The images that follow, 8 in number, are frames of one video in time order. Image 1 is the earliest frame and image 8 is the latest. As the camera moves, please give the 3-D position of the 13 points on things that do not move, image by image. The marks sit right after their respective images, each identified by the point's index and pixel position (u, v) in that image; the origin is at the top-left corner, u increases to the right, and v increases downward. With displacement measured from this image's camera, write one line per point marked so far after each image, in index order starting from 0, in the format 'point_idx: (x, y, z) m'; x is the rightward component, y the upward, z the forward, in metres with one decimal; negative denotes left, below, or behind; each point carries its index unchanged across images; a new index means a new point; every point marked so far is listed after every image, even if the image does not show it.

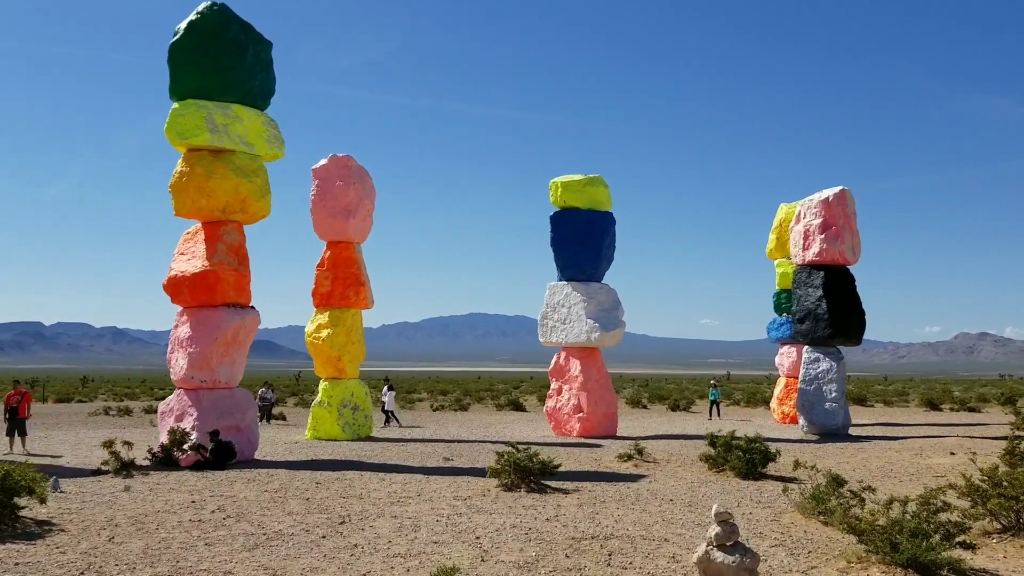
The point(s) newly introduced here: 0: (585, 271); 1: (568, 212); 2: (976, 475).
0: (+1.7, +0.4, +19.1) m
1: (+1.3, +1.8, +19.1) m
2: (+5.6, -2.3, +9.8) m
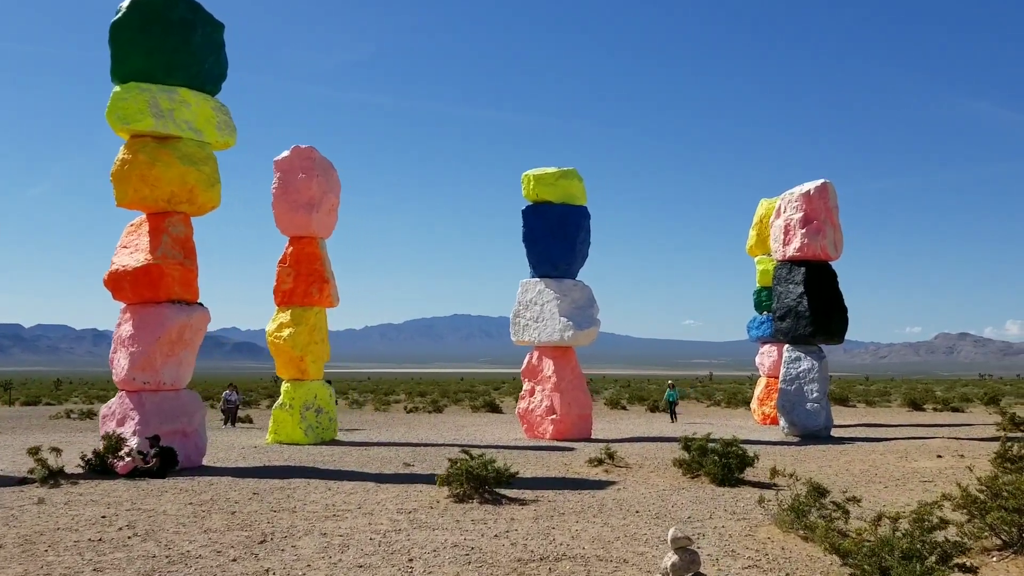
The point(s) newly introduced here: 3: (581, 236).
0: (+1.0, +0.5, +18.3) m
1: (+0.6, +1.9, +18.4) m
2: (+5.1, -2.3, +9.2) m
3: (+1.6, +1.2, +18.3) m
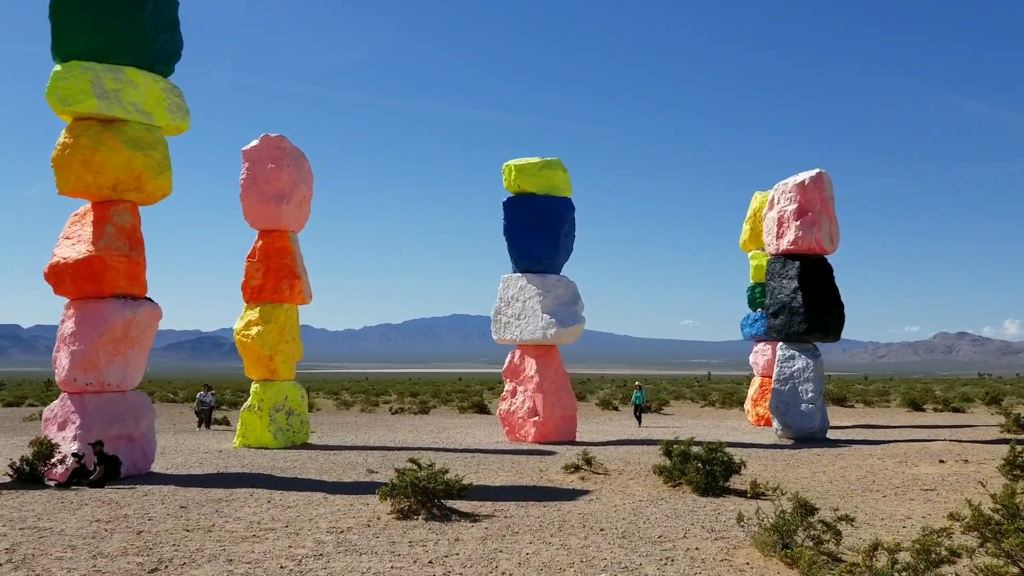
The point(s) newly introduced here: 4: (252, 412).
0: (+0.6, +0.6, +17.5) m
1: (+0.2, +2.0, +17.6) m
2: (+4.7, -2.2, +8.3) m
3: (+1.1, +1.3, +17.5) m
4: (-5.5, -2.6, +17.0) m
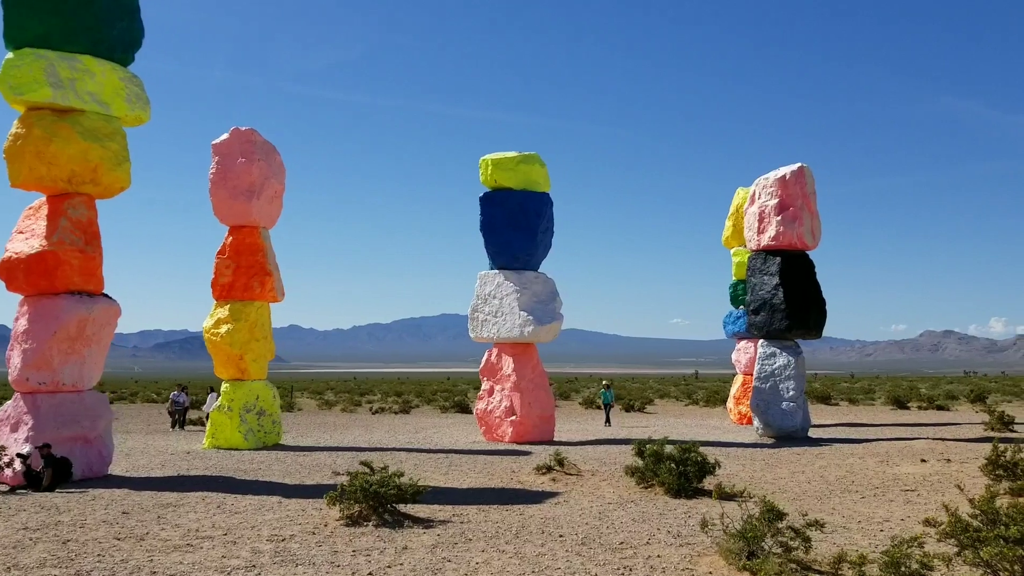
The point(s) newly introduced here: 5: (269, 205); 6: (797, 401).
0: (+0.1, +0.6, +17.1) m
1: (-0.3, +2.0, +17.2) m
2: (+4.4, -2.1, +8.0) m
3: (+0.7, +1.3, +17.1) m
4: (-5.9, -2.5, +16.6) m
5: (-5.1, +1.8, +17.1) m
6: (+5.6, -2.2, +16.0) m
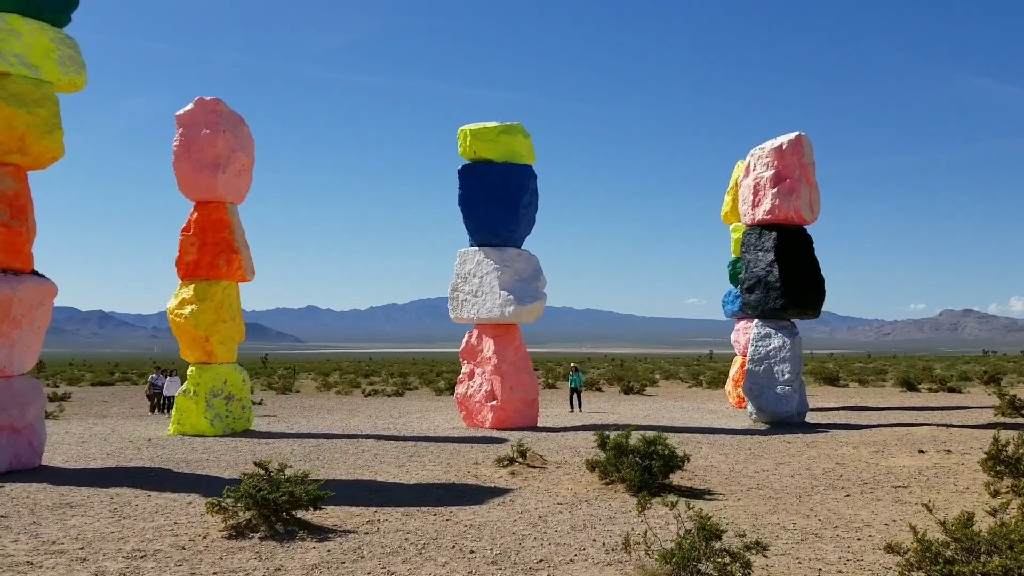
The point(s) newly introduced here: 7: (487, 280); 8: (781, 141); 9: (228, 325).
0: (-0.3, +1.1, +16.2) m
1: (-0.7, +2.5, +16.2) m
2: (+3.8, -1.9, +7.1) m
3: (+0.3, +1.8, +16.2) m
4: (-6.3, -2.1, +15.8) m
5: (-5.5, +2.2, +16.2) m
6: (+5.2, -1.8, +15.0) m
7: (-0.5, +0.2, +16.0) m
8: (+5.0, +2.8, +15.1) m
9: (-5.6, -0.7, +16.0) m
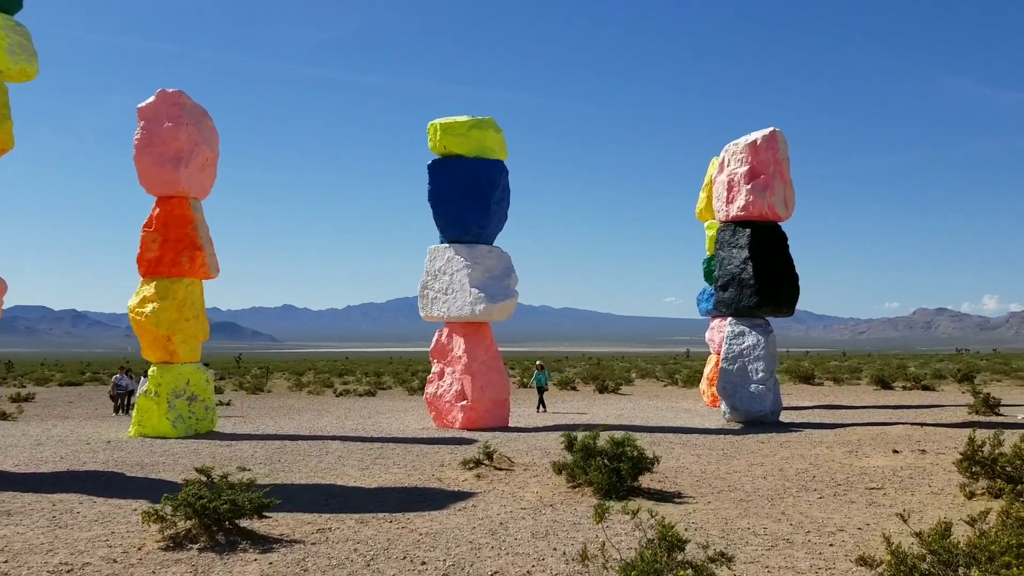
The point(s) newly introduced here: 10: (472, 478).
0: (-0.8, +1.1, +15.9) m
1: (-1.2, +2.5, +15.9) m
2: (+3.5, -1.8, +6.9) m
3: (-0.3, +1.8, +15.9) m
4: (-6.9, -2.1, +15.4) m
5: (-6.1, +2.2, +15.8) m
6: (+4.7, -1.7, +14.9) m
7: (-1.1, +0.2, +15.7) m
8: (+4.5, +2.8, +14.9) m
9: (-6.1, -0.7, +15.5) m
10: (-0.4, -2.1, +9.0) m
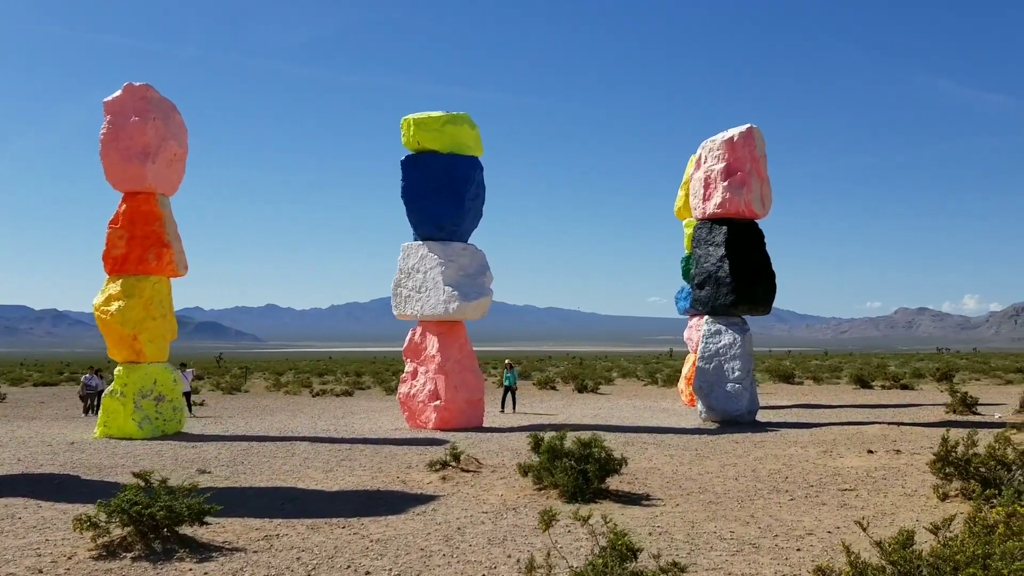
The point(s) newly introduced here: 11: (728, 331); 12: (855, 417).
0: (-1.3, +1.2, +15.7) m
1: (-1.7, +2.6, +15.7) m
2: (+3.2, -1.8, +6.7) m
3: (-0.8, +1.9, +15.6) m
4: (-7.4, -2.0, +15.0) m
5: (-6.6, +2.3, +15.4) m
6: (+4.2, -1.7, +14.7) m
7: (-1.5, +0.2, +15.4) m
8: (+4.0, +2.8, +14.8) m
9: (-6.6, -0.6, +15.2) m
10: (-0.8, -2.1, +8.8) m
11: (+3.9, -0.8, +14.7) m
12: (+6.8, -2.5, +16.0) m
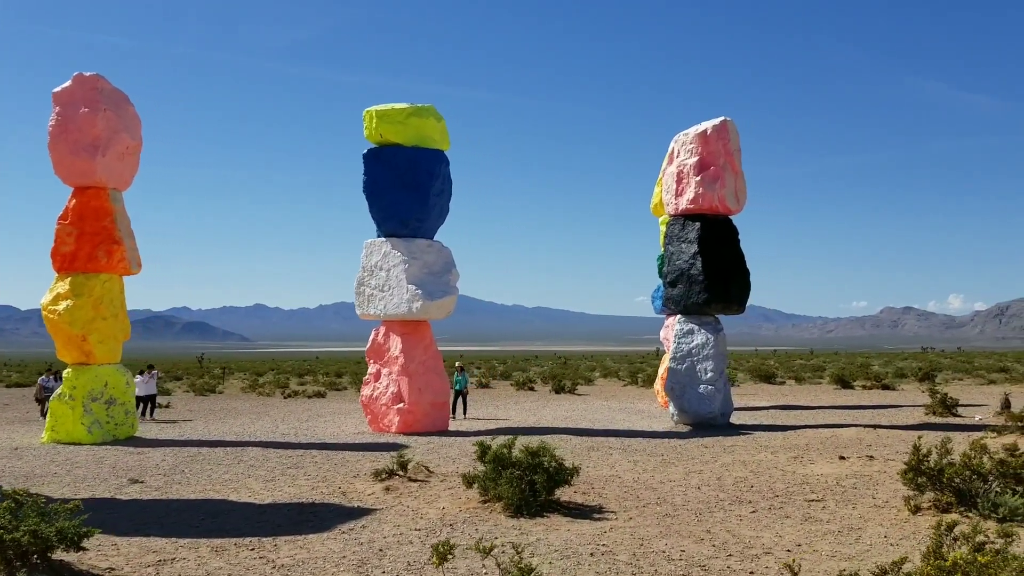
0: (-1.9, +1.2, +15.1) m
1: (-2.4, +2.6, +15.1) m
2: (+2.7, -1.8, +6.2) m
3: (-1.4, +1.9, +15.1) m
4: (-8.0, -2.0, +14.4) m
5: (-7.2, +2.3, +14.8) m
6: (+3.6, -1.7, +14.2) m
7: (-2.2, +0.3, +14.9) m
8: (+3.4, +2.9, +14.3) m
9: (-7.2, -0.6, +14.6) m
10: (-1.3, -2.1, +8.2) m
11: (+3.3, -0.7, +14.2) m
12: (+6.1, -2.5, +15.6) m
